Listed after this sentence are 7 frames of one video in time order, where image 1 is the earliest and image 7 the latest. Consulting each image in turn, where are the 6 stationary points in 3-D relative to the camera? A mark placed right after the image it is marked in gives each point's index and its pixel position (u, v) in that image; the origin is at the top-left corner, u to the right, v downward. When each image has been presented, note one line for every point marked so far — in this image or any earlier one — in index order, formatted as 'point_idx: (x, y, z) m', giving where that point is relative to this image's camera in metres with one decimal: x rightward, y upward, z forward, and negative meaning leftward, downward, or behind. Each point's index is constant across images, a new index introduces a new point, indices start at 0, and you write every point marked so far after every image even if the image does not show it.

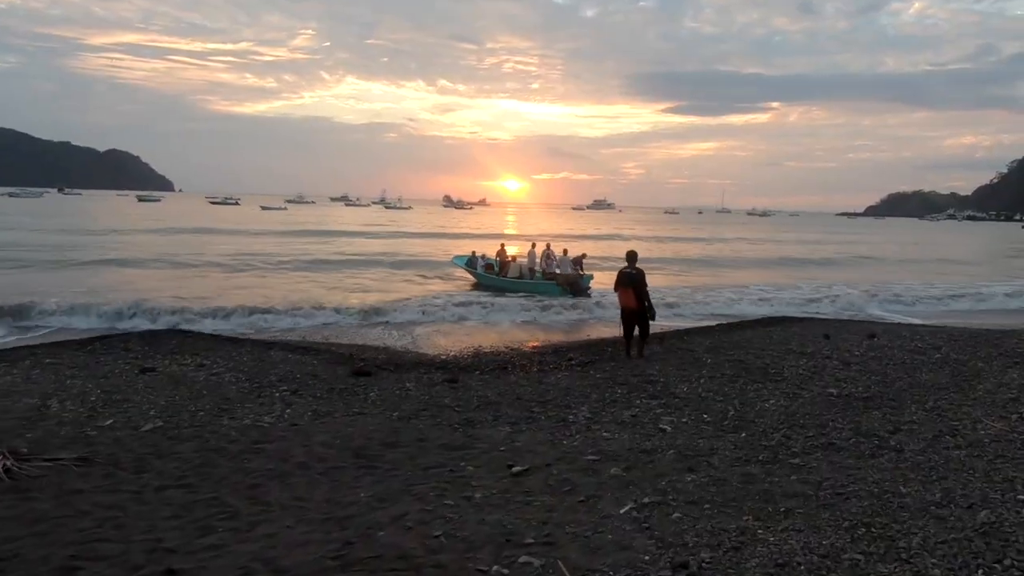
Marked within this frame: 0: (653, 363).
0: (+2.1, -1.1, +10.8) m
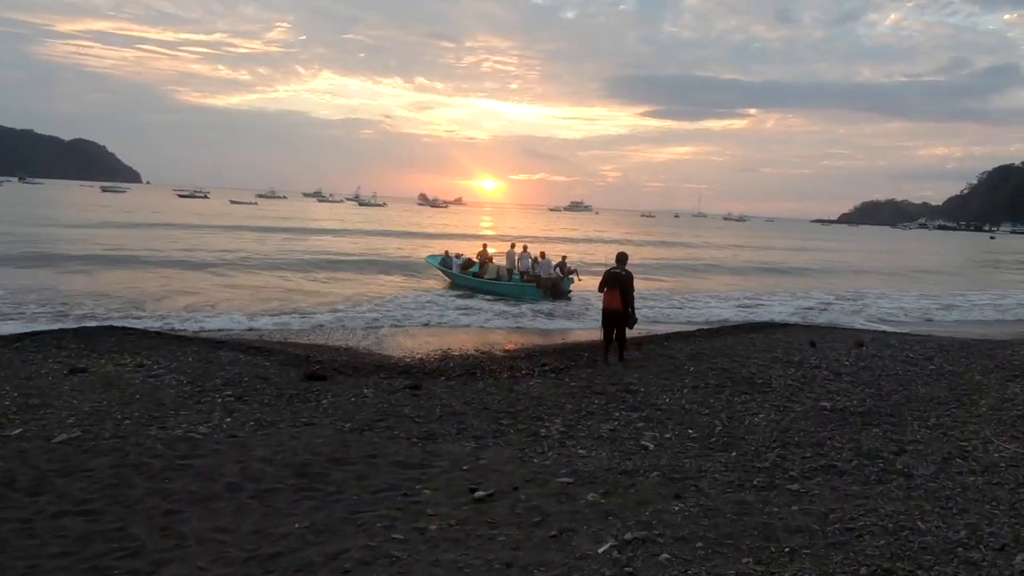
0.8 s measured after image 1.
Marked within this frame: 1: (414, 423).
0: (+1.7, -1.2, +10.1) m
1: (-1.0, -1.3, +7.2) m
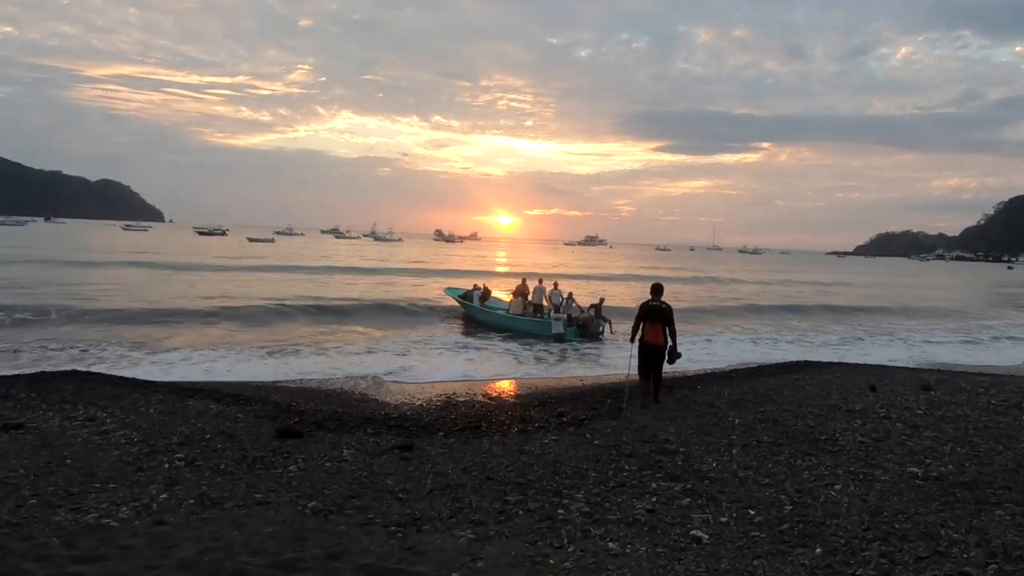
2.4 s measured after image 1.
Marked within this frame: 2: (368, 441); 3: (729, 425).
0: (+1.8, -1.6, +8.5) m
1: (-0.9, -1.7, +5.6) m
2: (-1.5, -1.6, +7.8) m
3: (+2.5, -1.6, +8.3) m
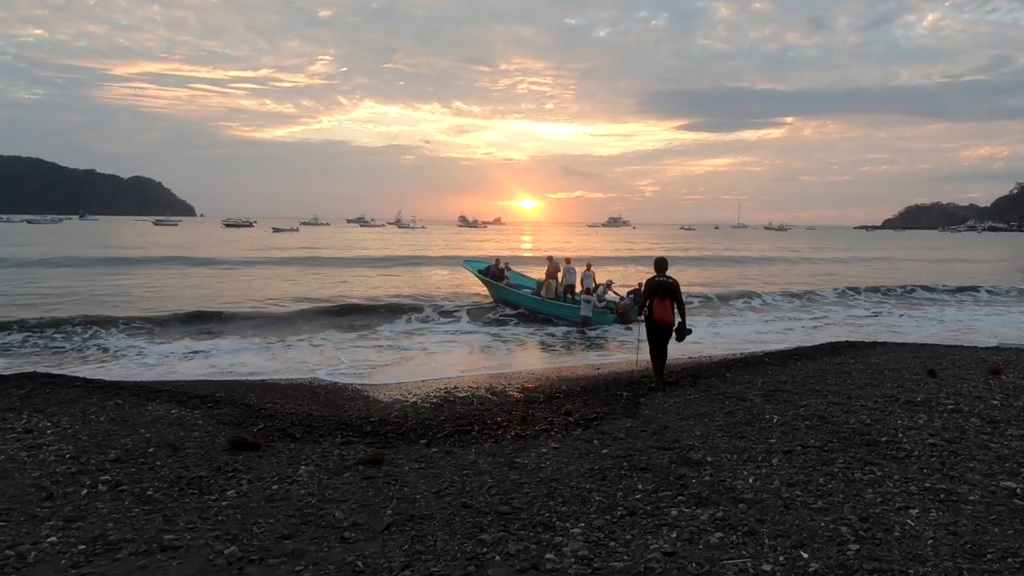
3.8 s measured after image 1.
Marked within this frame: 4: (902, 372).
0: (+1.8, -1.3, +7.2) m
1: (-1.0, -1.5, +4.4) m
2: (-1.6, -1.5, +6.5) m
3: (+2.4, -1.3, +7.0) m
4: (+5.1, -1.1, +9.5) m
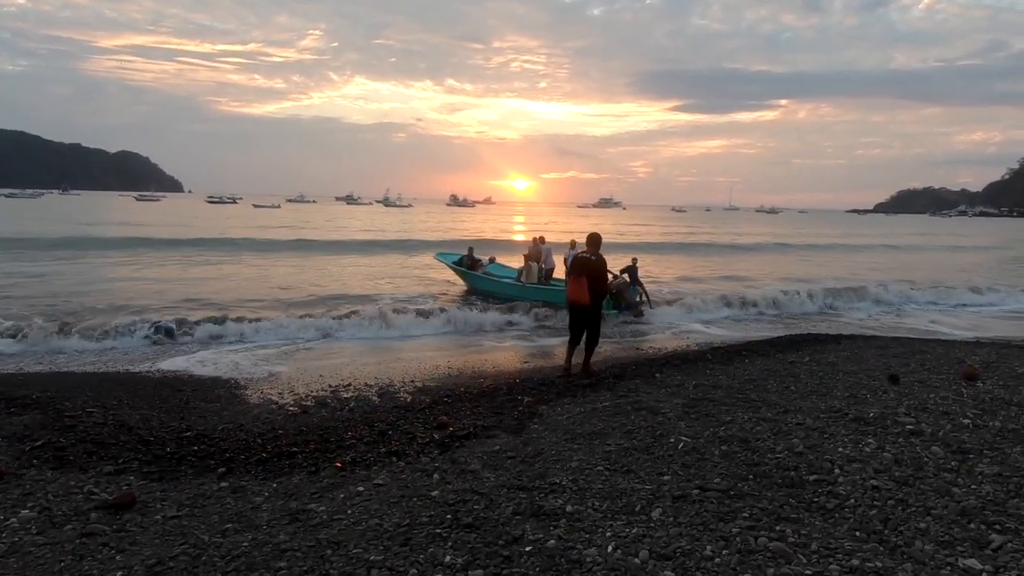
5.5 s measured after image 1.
0: (+0.5, -1.2, +5.6) m
1: (-2.3, -1.5, +2.7) m
2: (-2.9, -1.4, +4.9) m
3: (+1.2, -1.2, +5.4) m
4: (+3.8, -1.0, +7.9) m
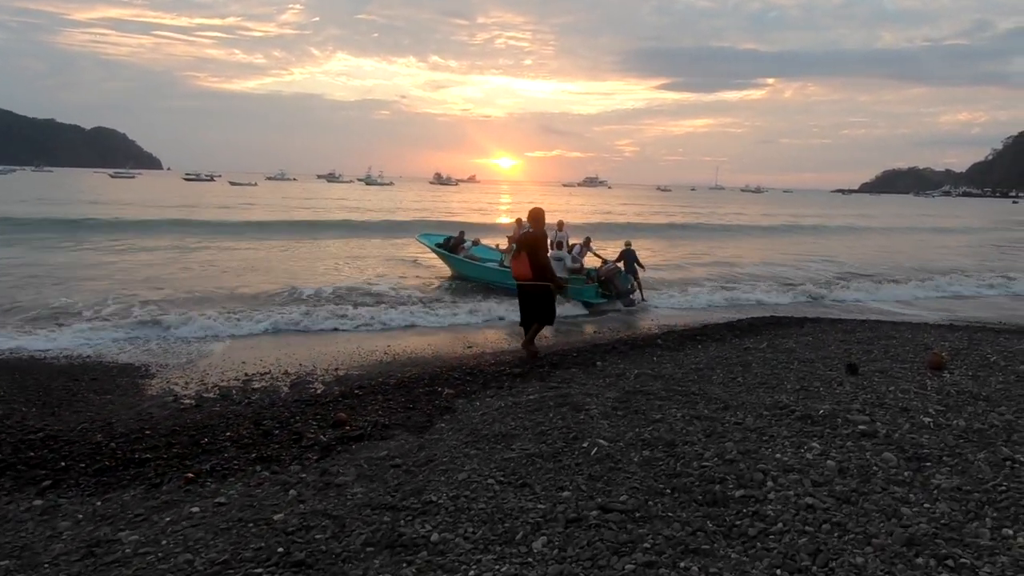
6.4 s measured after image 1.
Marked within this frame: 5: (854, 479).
0: (-0.3, -1.1, +4.8) m
1: (-3.0, -1.4, +1.9) m
2: (-3.6, -1.2, +4.0) m
3: (+0.4, -1.1, +4.6) m
4: (+3.0, -0.7, +7.2) m
5: (+1.9, -1.1, +4.1) m
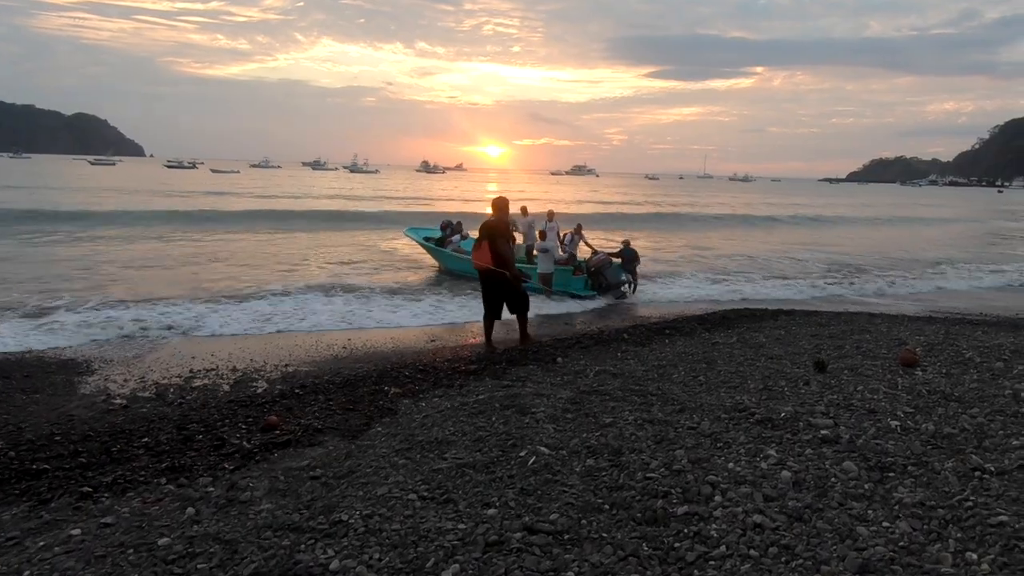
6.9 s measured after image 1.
0: (-0.7, -1.1, +4.4) m
1: (-3.3, -1.4, +1.5) m
2: (-4.0, -1.2, +3.6) m
3: (0.0, -1.0, +4.2) m
4: (+2.5, -0.7, +6.8) m
5: (+1.5, -1.1, +3.8) m
